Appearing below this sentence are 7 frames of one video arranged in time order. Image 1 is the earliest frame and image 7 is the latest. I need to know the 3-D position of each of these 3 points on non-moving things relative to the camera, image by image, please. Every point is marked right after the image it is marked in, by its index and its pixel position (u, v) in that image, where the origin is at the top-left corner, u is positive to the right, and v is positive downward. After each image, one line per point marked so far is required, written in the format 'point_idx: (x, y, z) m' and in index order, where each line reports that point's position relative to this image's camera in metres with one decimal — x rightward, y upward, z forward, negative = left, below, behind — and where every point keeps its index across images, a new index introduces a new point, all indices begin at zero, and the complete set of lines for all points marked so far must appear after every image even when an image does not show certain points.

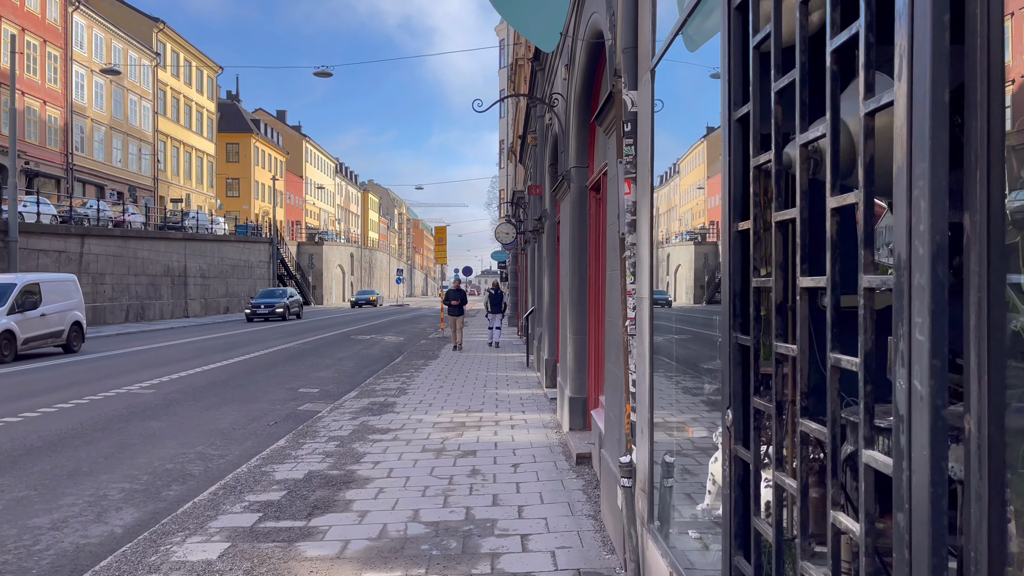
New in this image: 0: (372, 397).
0: (-1.9, -1.5, +11.2) m
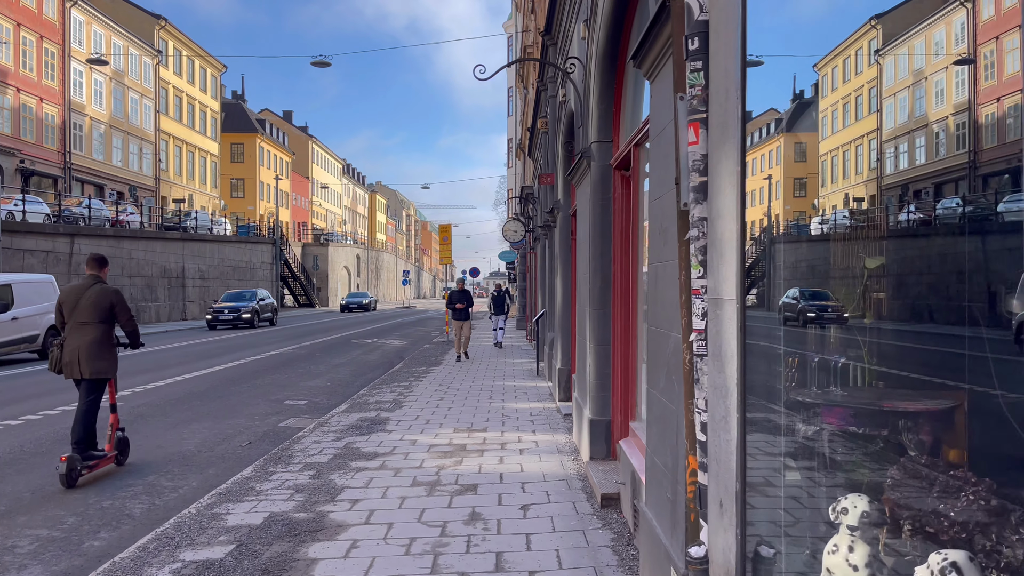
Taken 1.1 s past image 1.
0: (-1.8, -1.5, +10.0) m
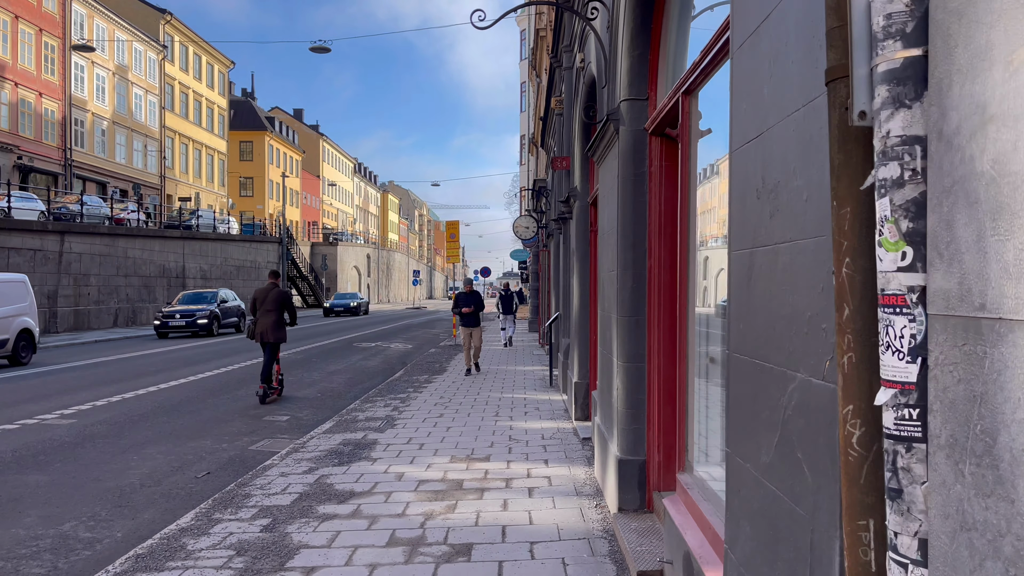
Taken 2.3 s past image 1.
0: (-1.7, -1.5, +8.6) m
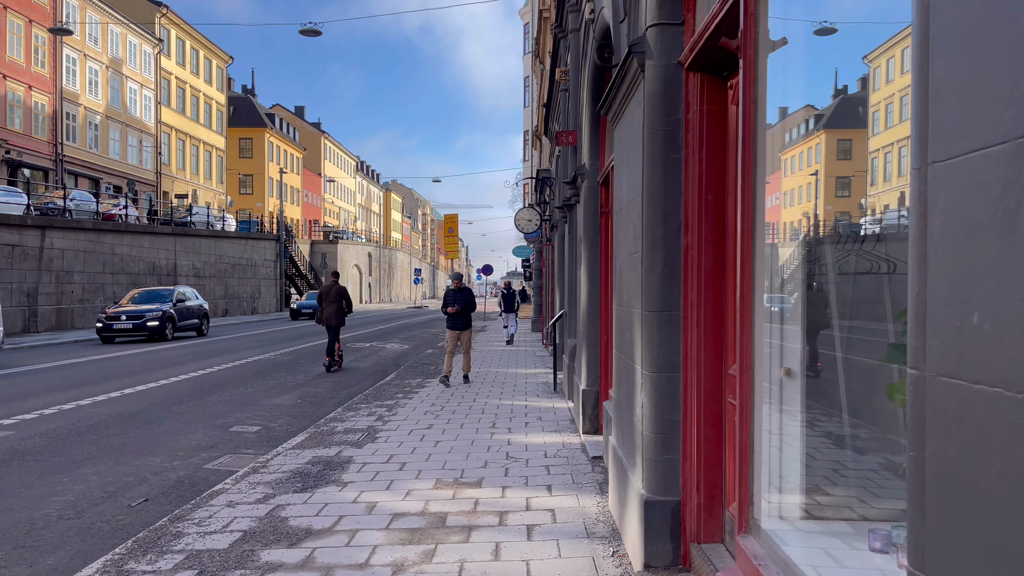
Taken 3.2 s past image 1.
0: (-1.7, -1.5, +7.5) m
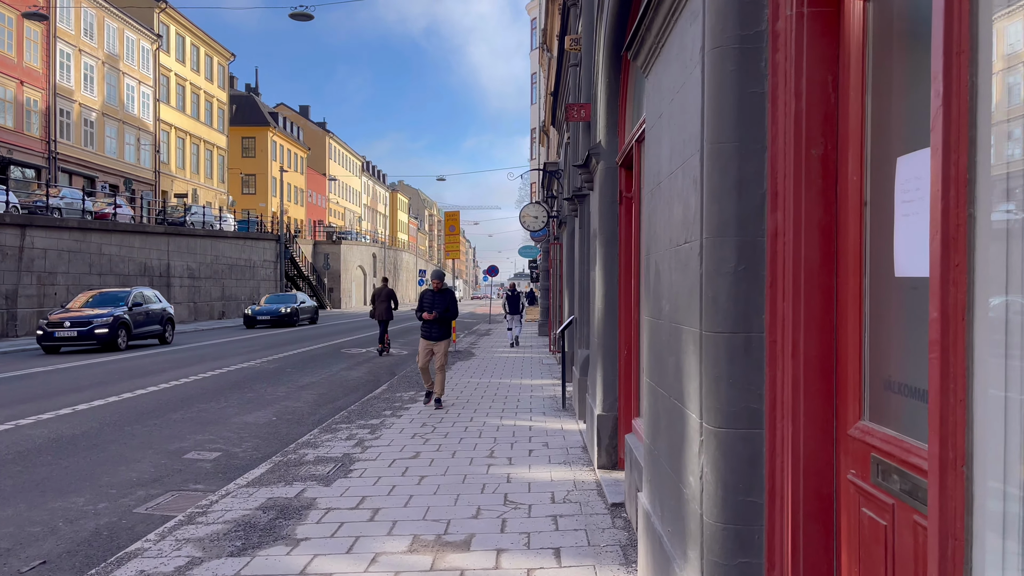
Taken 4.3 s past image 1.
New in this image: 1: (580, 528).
0: (-1.7, -1.5, +6.2) m
1: (+0.4, -1.4, +4.8) m
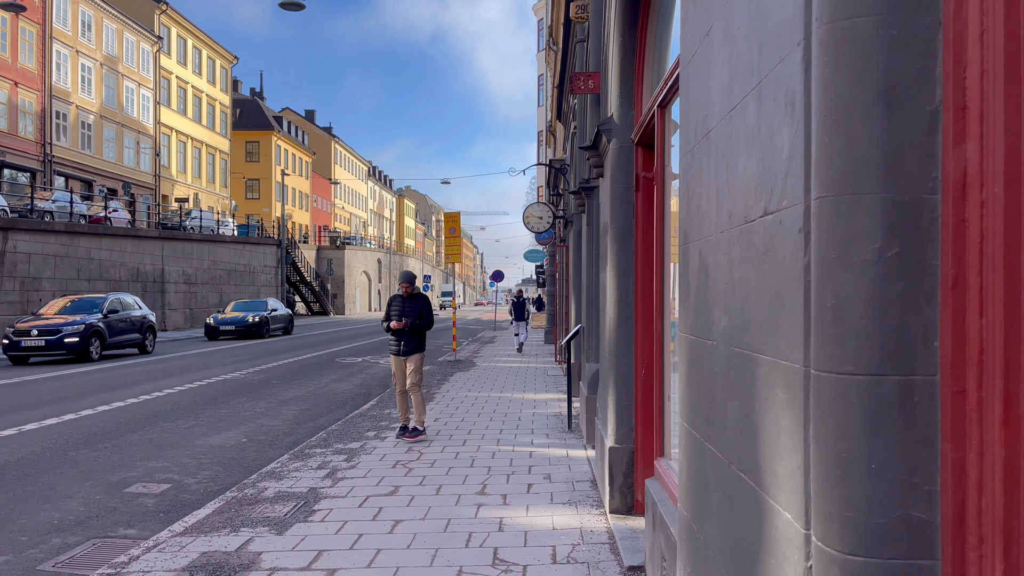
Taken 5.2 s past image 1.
0: (-1.8, -1.5, +5.1) m
1: (+0.4, -1.4, +3.7) m
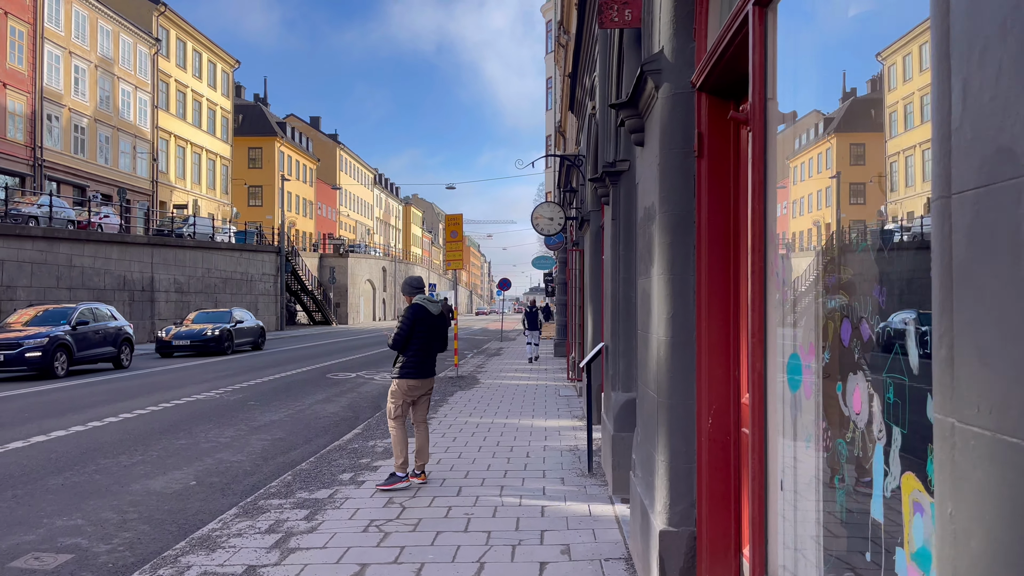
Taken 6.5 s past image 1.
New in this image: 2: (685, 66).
0: (-1.8, -1.6, +3.6) m
1: (+0.4, -1.5, +2.1) m
2: (+0.8, +1.0, +3.6) m
